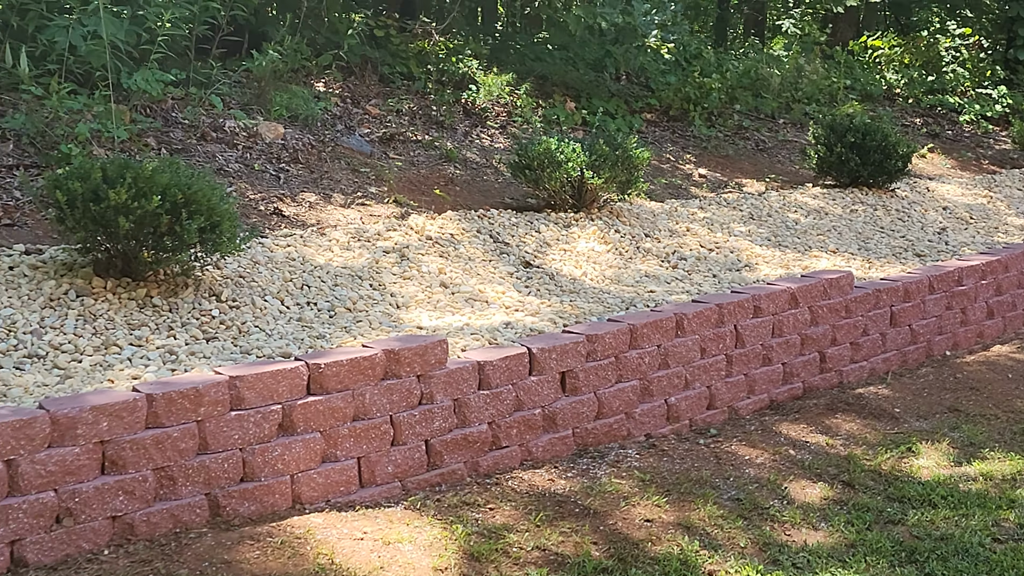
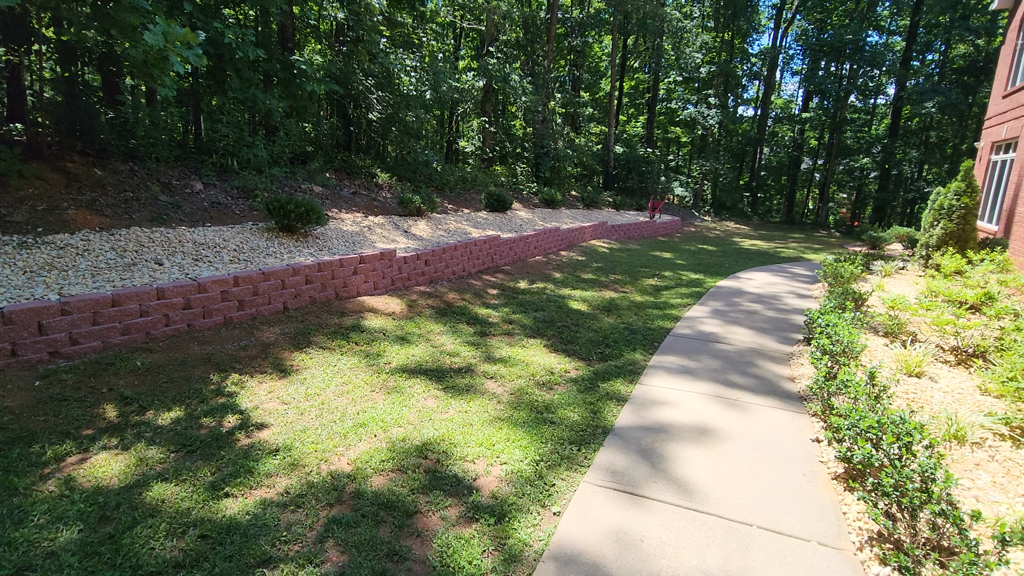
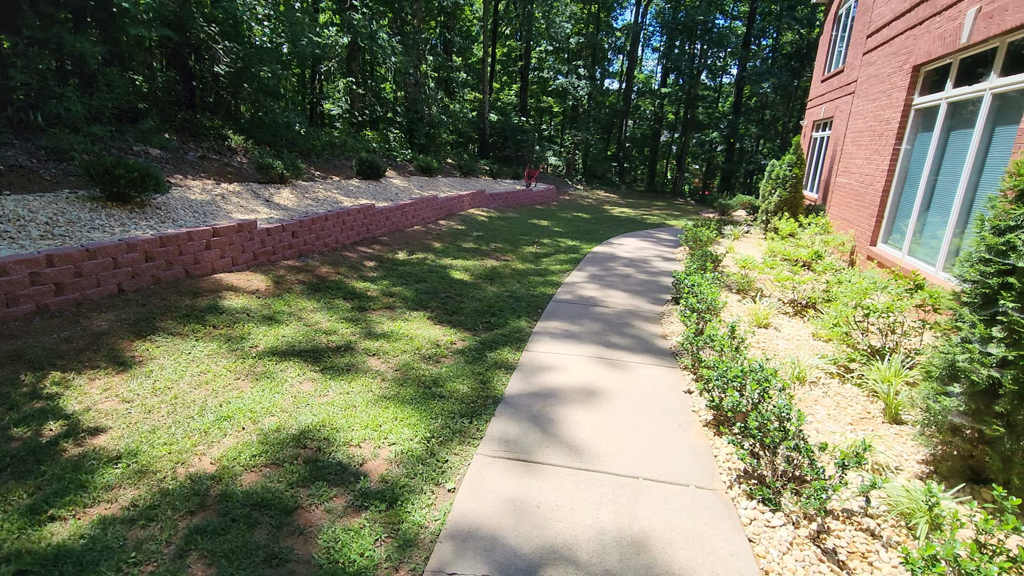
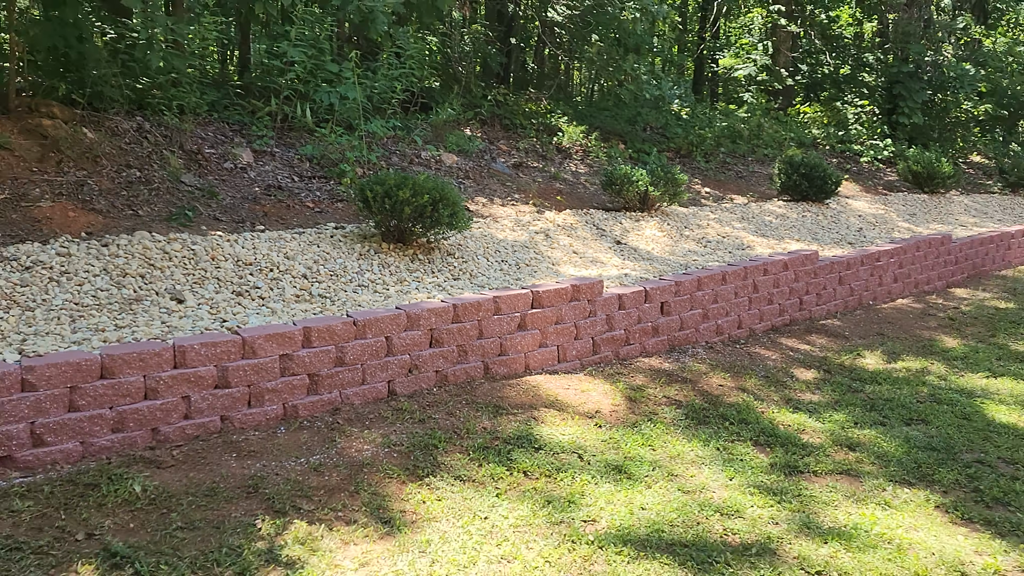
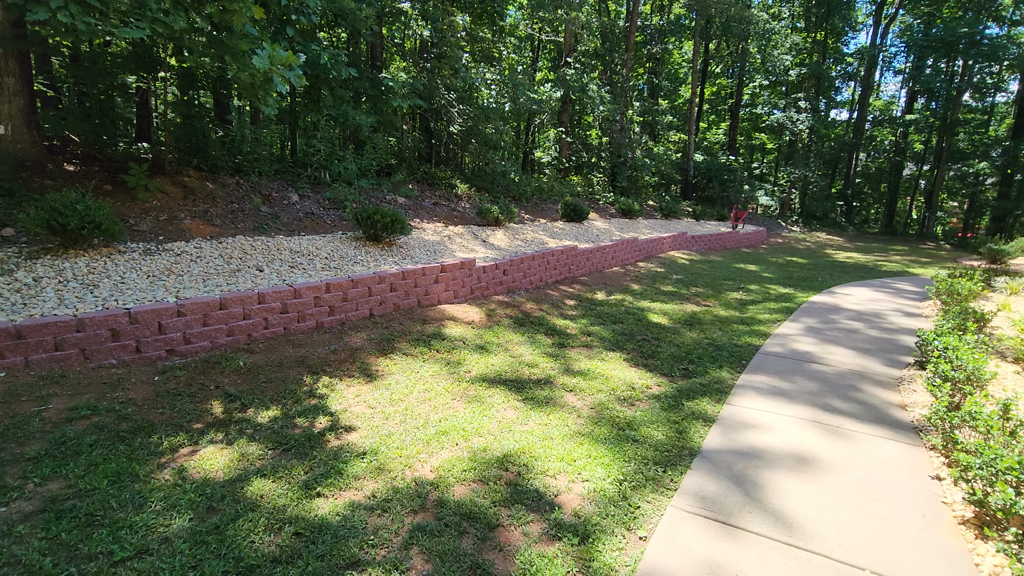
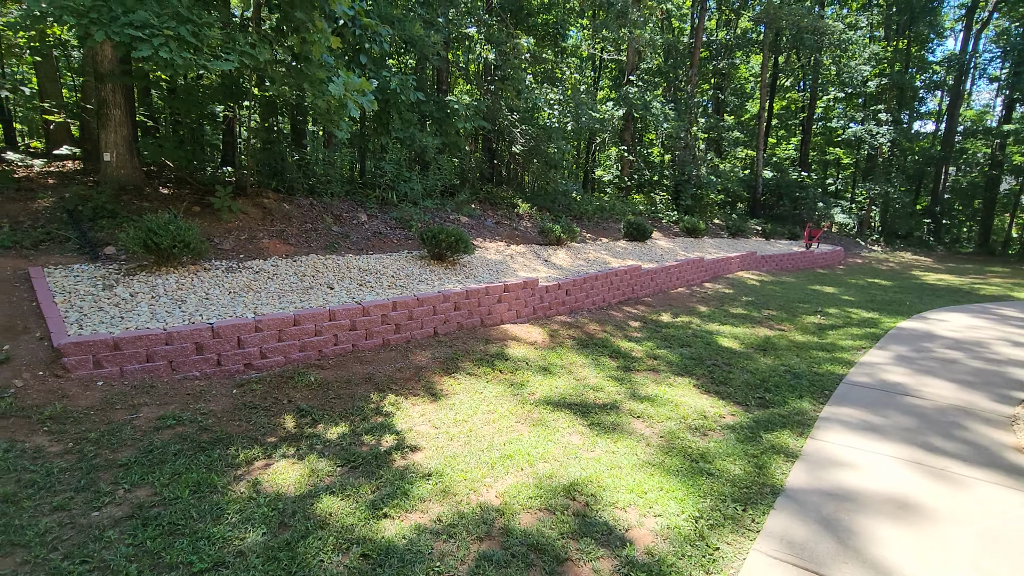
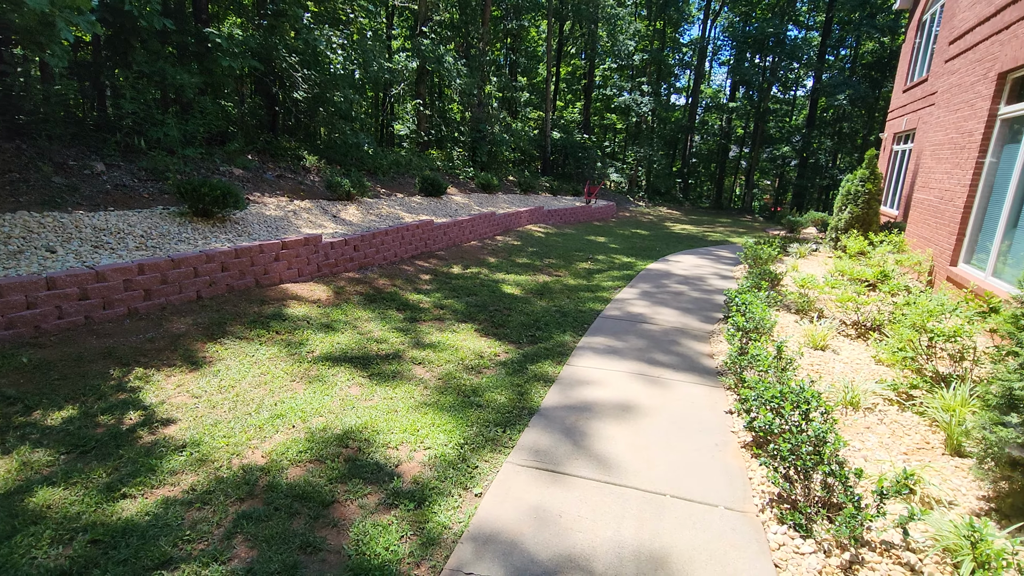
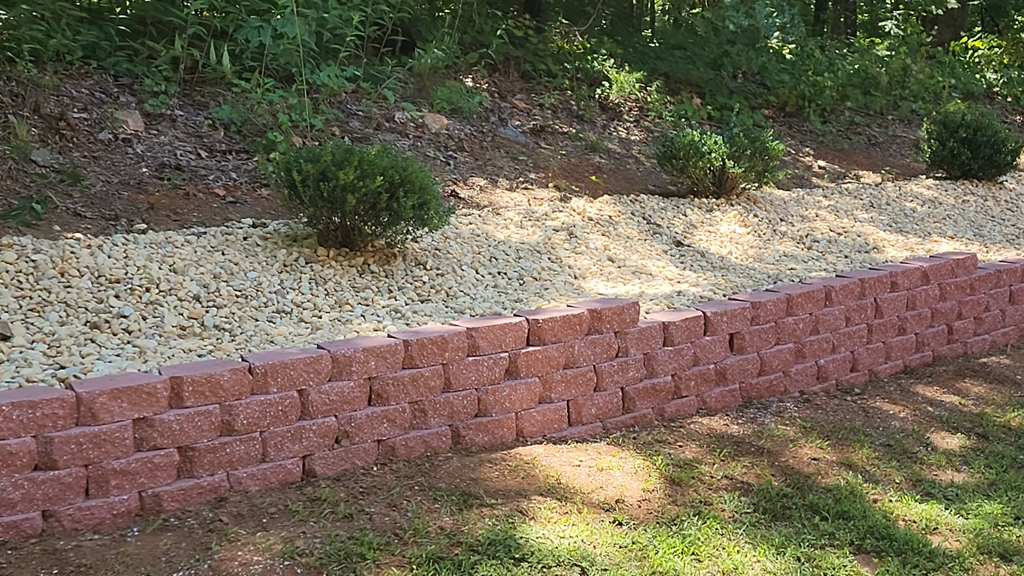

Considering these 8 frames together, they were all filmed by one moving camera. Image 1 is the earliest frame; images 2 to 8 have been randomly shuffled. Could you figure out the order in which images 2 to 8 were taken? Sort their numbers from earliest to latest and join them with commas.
8, 4, 6, 5, 2, 7, 3
